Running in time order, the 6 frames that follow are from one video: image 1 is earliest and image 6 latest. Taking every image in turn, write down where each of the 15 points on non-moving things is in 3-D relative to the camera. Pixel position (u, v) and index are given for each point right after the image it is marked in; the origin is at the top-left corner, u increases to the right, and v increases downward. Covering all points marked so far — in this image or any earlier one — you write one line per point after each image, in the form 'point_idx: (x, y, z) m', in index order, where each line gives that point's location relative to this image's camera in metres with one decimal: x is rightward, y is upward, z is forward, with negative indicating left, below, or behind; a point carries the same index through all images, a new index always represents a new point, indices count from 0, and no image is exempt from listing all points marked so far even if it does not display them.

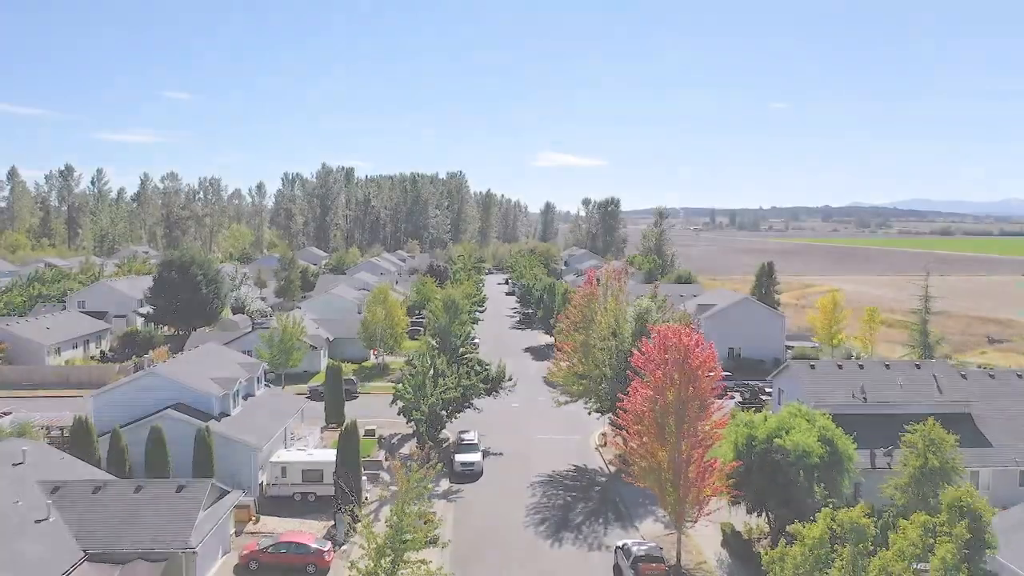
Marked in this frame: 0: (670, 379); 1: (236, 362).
0: (+1.3, -0.8, +6.5) m
1: (-3.7, -1.0, +10.2) m
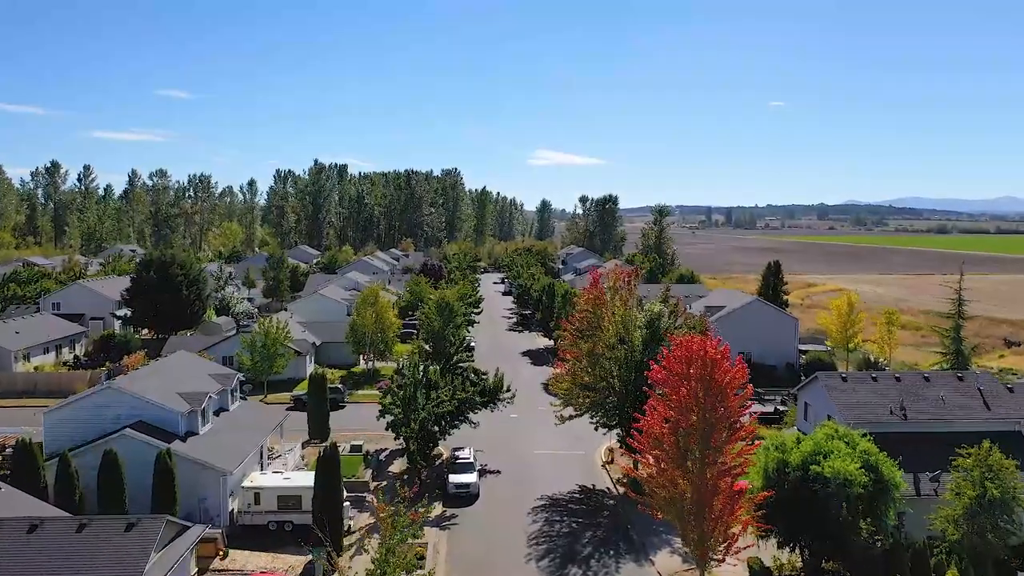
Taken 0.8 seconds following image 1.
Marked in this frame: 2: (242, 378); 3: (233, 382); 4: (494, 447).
0: (+1.3, -0.8, +5.7) m
1: (-3.7, -1.0, +9.4) m
2: (-3.4, -1.1, +9.6) m
3: (-3.4, -1.2, +9.3) m
4: (-0.2, -2.2, +10.4) m
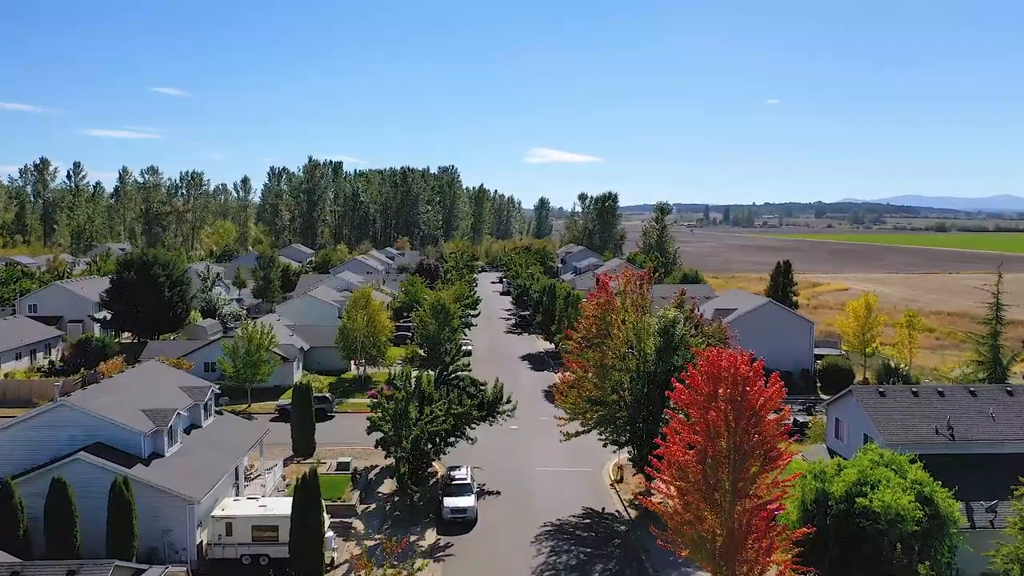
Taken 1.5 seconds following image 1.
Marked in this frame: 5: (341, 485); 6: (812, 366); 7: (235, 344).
0: (+1.4, -0.9, +5.0) m
1: (-3.7, -1.1, +8.6) m
2: (-3.4, -1.2, +8.8) m
3: (-3.4, -1.2, +8.6) m
4: (-0.2, -2.2, +9.6) m
5: (-1.8, -2.1, +8.1) m
6: (+5.5, -1.4, +14.0) m
7: (-4.1, -0.8, +11.4) m
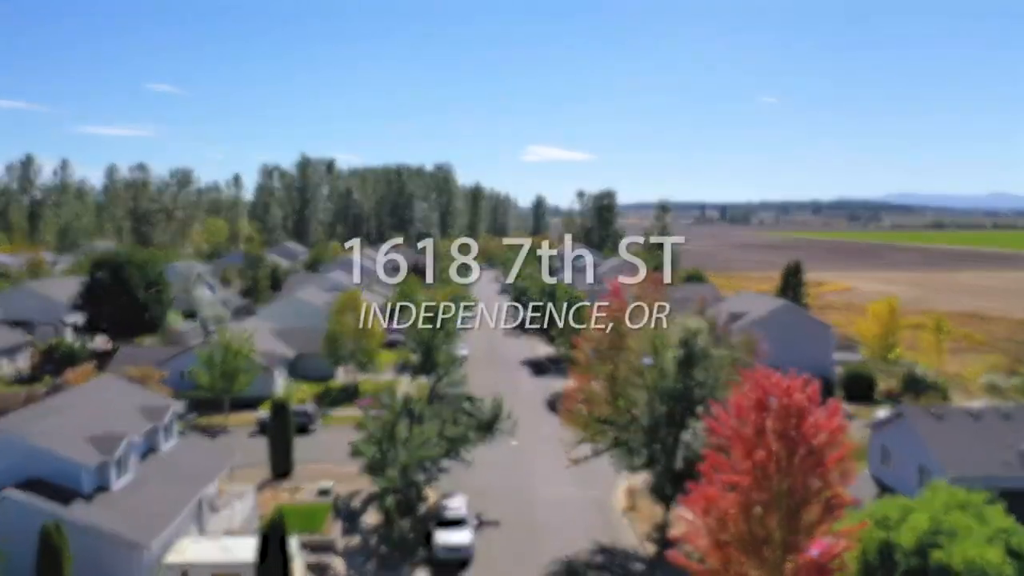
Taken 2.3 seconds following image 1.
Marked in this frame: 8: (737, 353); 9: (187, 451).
0: (+1.4, -0.9, +4.1) m
1: (-3.7, -1.1, +7.7) m
2: (-3.4, -1.2, +7.9) m
3: (-3.4, -1.2, +7.7) m
4: (-0.2, -2.2, +8.7) m
5: (-1.8, -2.1, +7.2) m
6: (+5.5, -1.4, +13.1) m
7: (-4.1, -0.9, +10.5) m
8: (+2.0, -0.6, +6.9) m
9: (-3.3, -1.6, +7.9) m
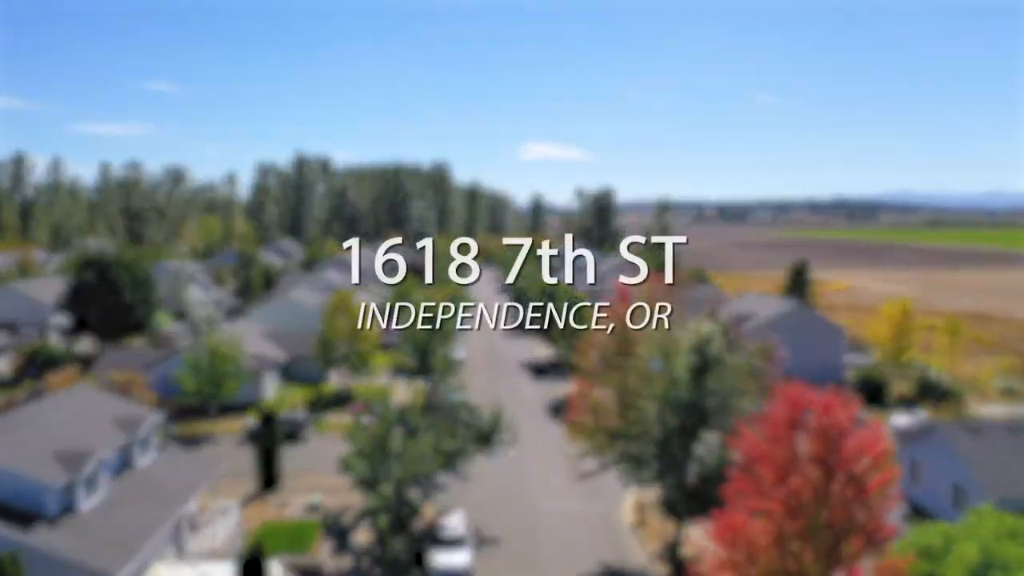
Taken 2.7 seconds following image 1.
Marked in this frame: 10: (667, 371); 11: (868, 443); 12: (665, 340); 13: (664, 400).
0: (+1.4, -0.9, +3.7) m
1: (-3.7, -1.1, +7.3) m
2: (-3.4, -1.2, +7.5) m
3: (-3.4, -1.3, +7.2) m
4: (-0.2, -2.3, +8.3) m
5: (-1.8, -2.2, +6.8) m
6: (+5.4, -1.5, +12.7) m
7: (-4.1, -0.9, +10.0) m
8: (+2.0, -0.6, +6.4) m
9: (-3.3, -1.7, +7.4) m
10: (+1.3, -0.7, +6.3) m
11: (+1.7, -0.8, +3.6) m
12: (+1.3, -0.4, +6.2) m
13: (+1.3, -0.9, +6.3) m
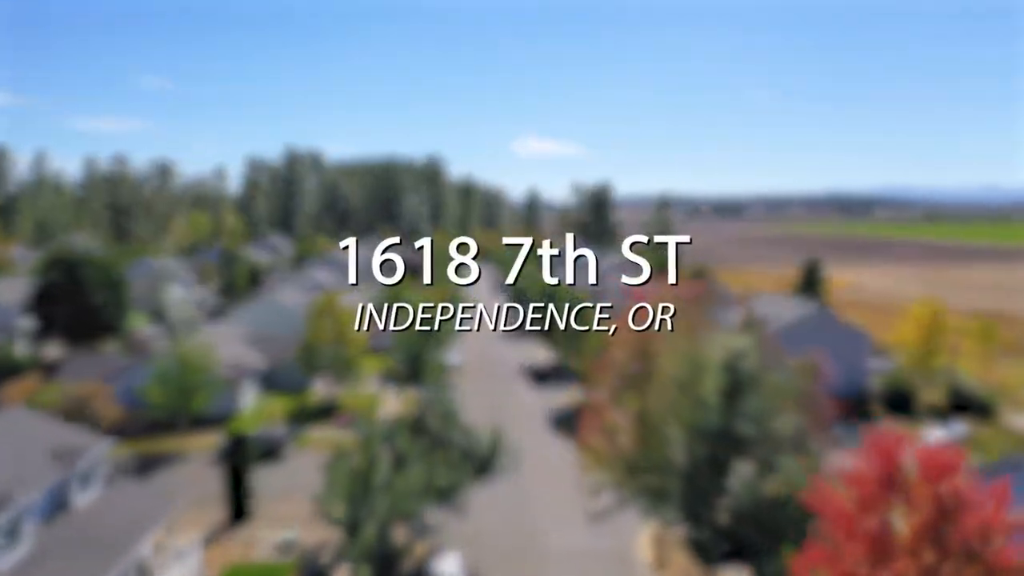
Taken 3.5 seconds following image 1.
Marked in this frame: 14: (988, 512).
0: (+1.5, -1.0, +2.8) m
1: (-3.7, -1.2, +6.3) m
2: (-3.4, -1.3, +6.6) m
3: (-3.4, -1.3, +6.3) m
4: (-0.2, -2.3, +7.4) m
5: (-1.8, -2.2, +5.9) m
6: (+5.4, -1.5, +11.9) m
7: (-4.1, -0.9, +9.1) m
8: (+2.0, -0.6, +5.6) m
9: (-3.3, -1.7, +6.5) m
10: (+1.3, -0.8, +5.5) m
11: (+1.8, -0.8, +2.8) m
12: (+1.3, -0.5, +5.4) m
13: (+1.3, -1.0, +5.4) m
14: (+1.8, -0.8, +2.9) m
